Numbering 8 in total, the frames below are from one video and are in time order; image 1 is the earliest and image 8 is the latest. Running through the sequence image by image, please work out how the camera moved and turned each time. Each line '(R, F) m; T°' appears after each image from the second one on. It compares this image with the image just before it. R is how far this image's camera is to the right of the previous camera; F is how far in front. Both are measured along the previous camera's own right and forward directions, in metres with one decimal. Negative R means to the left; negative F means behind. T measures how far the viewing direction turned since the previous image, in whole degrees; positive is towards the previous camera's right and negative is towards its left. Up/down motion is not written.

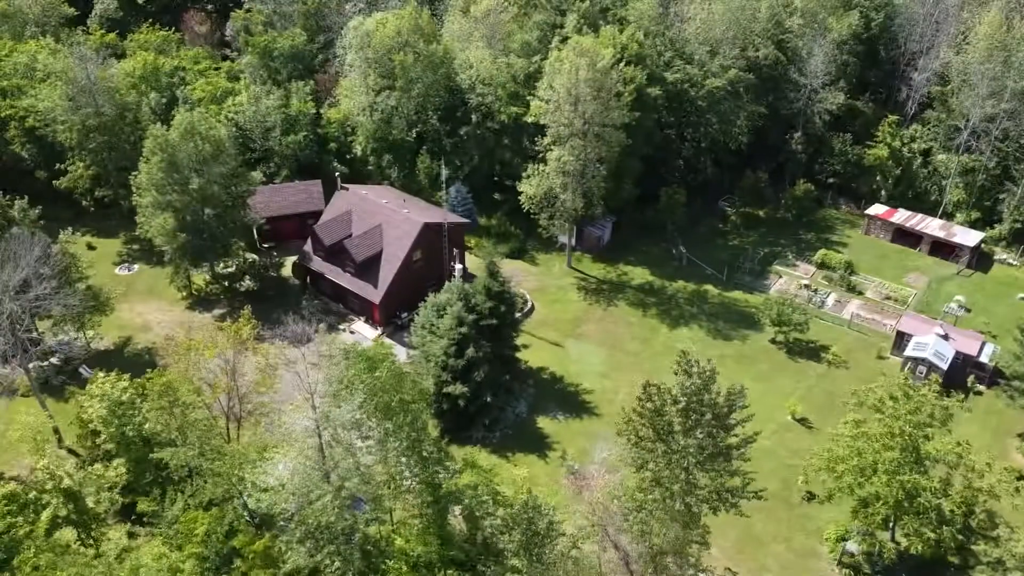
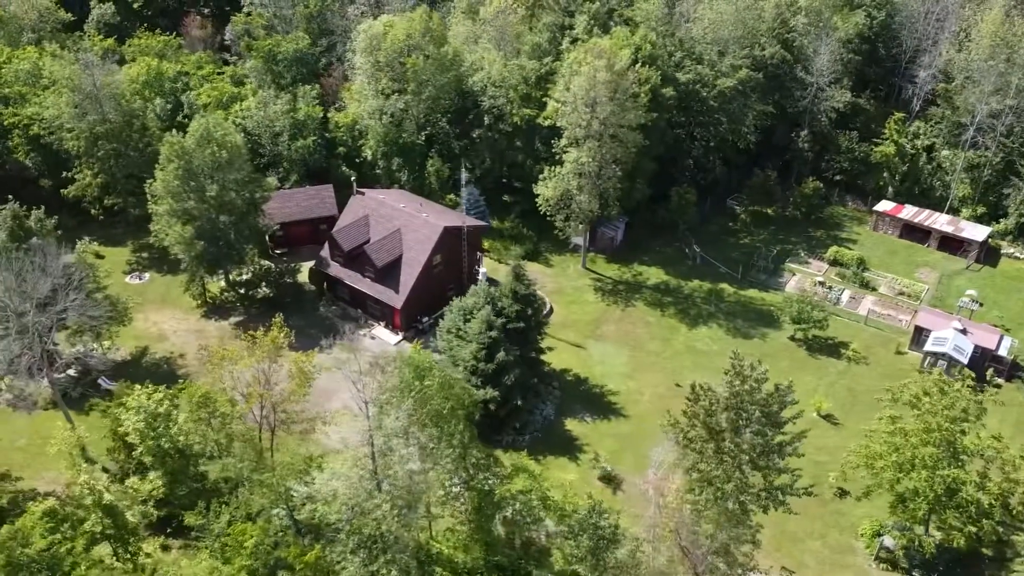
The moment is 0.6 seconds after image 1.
(-2.3, +0.1) m; +1°
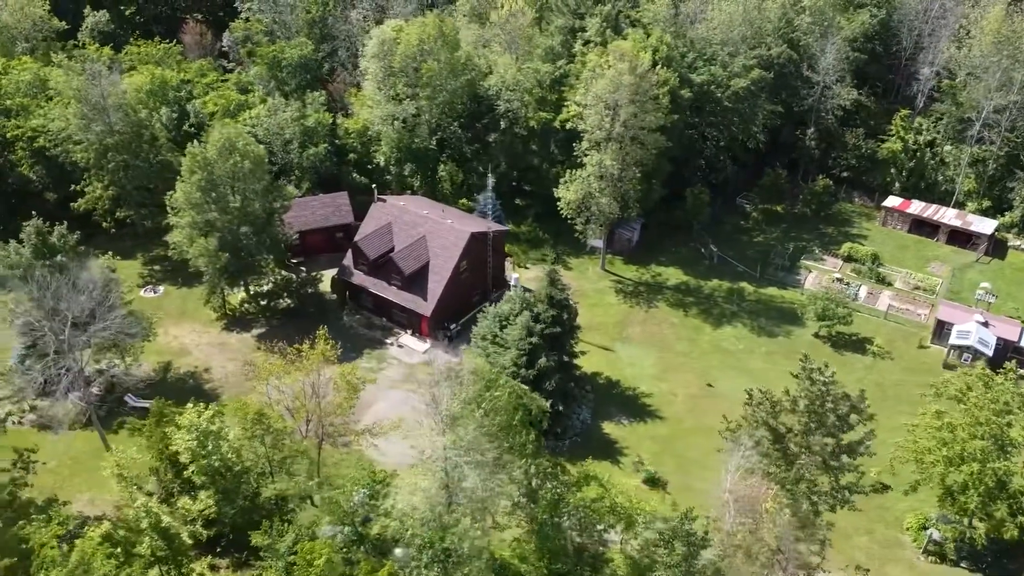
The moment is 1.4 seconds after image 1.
(-3.1, +0.2) m; +2°
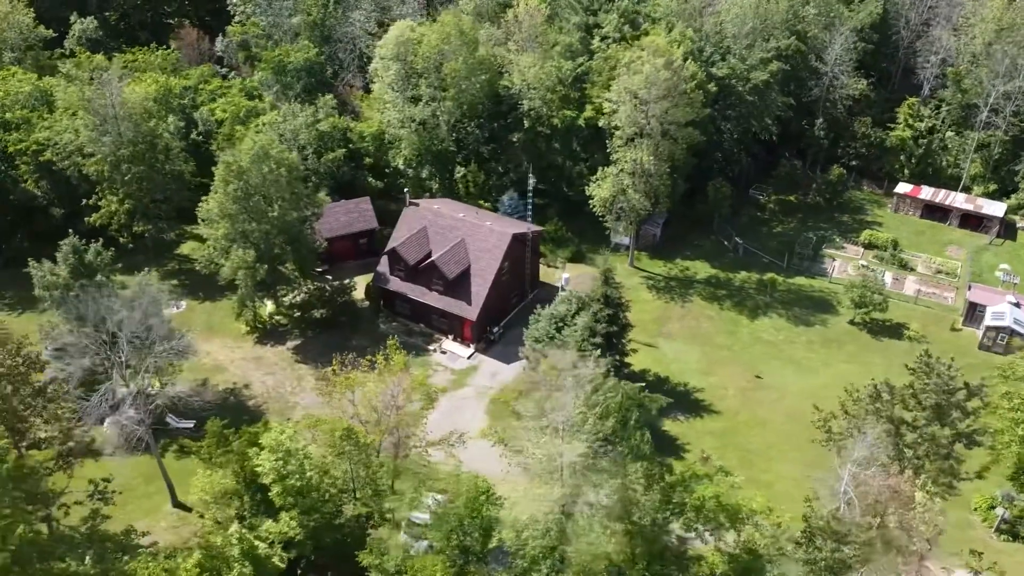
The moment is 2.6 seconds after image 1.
(-4.9, +0.6) m; +3°
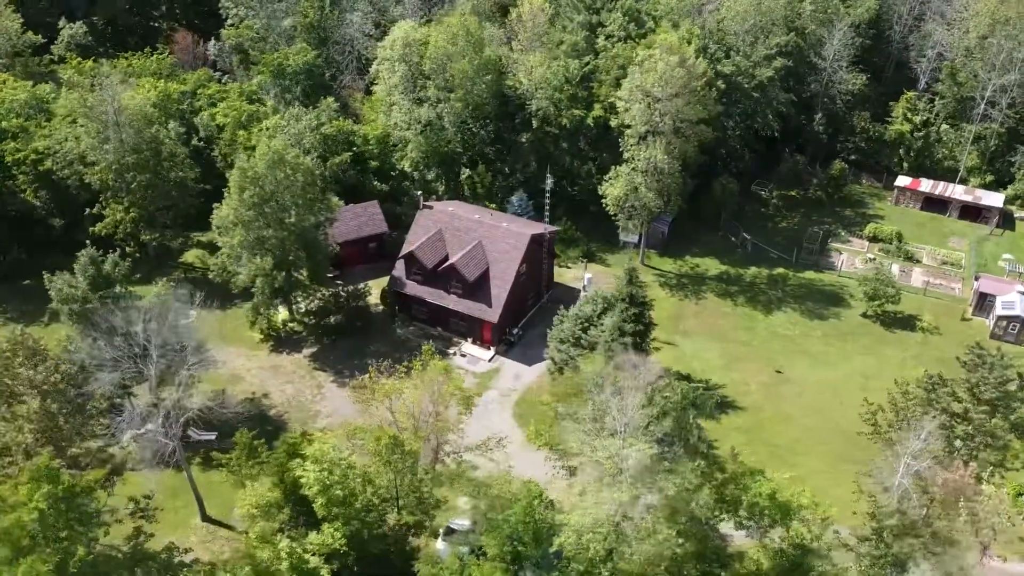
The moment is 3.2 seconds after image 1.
(-2.5, +0.3) m; +2°
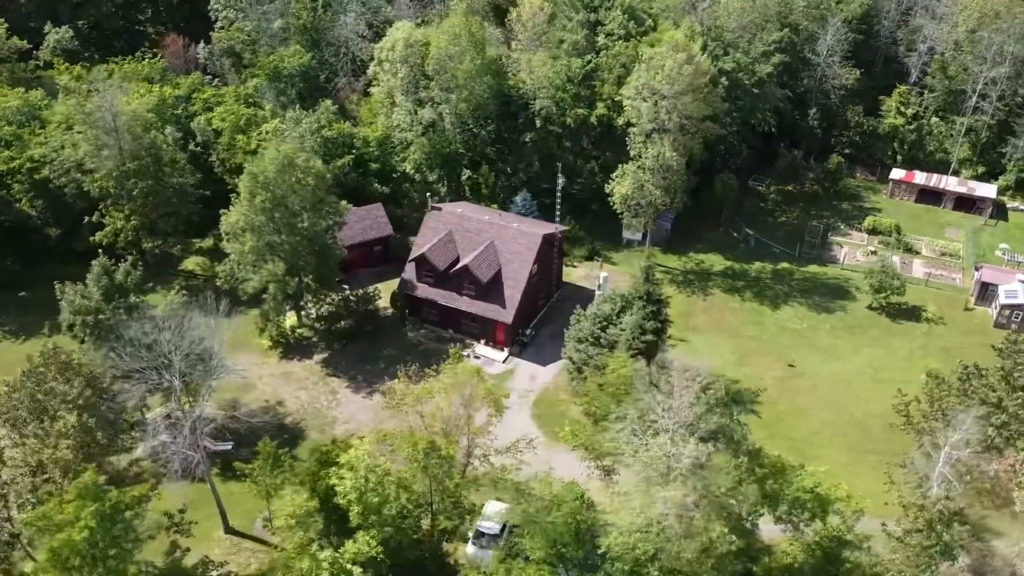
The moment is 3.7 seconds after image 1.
(-2.1, +0.2) m; +2°
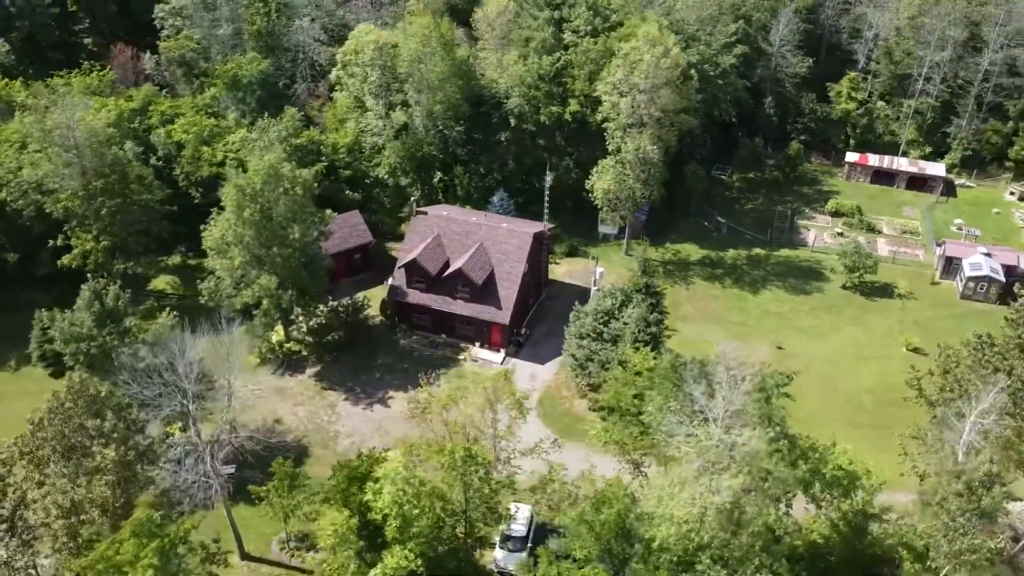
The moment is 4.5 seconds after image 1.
(-3.4, +0.3) m; +5°
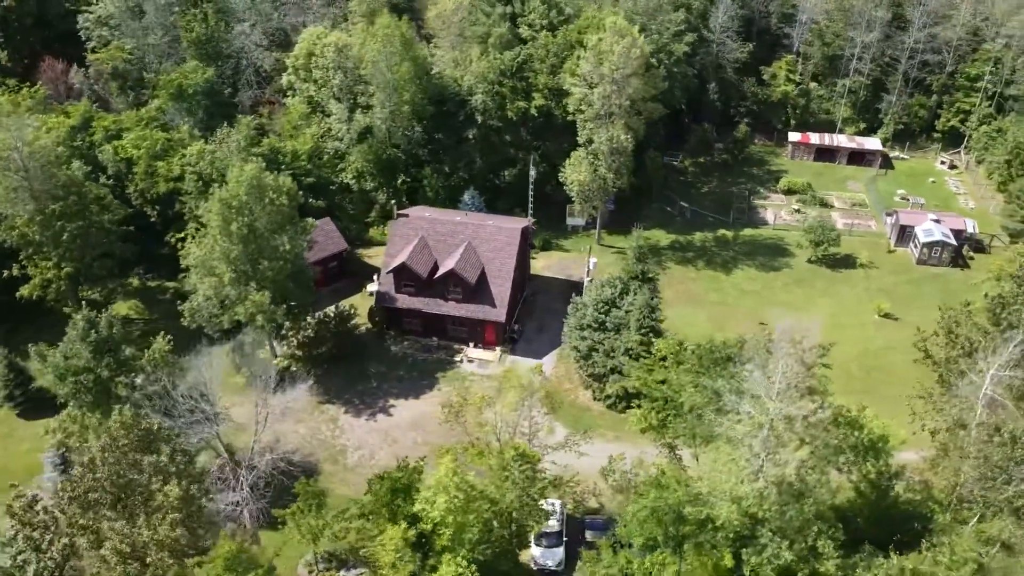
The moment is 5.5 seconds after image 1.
(-4.3, +0.5) m; +6°
